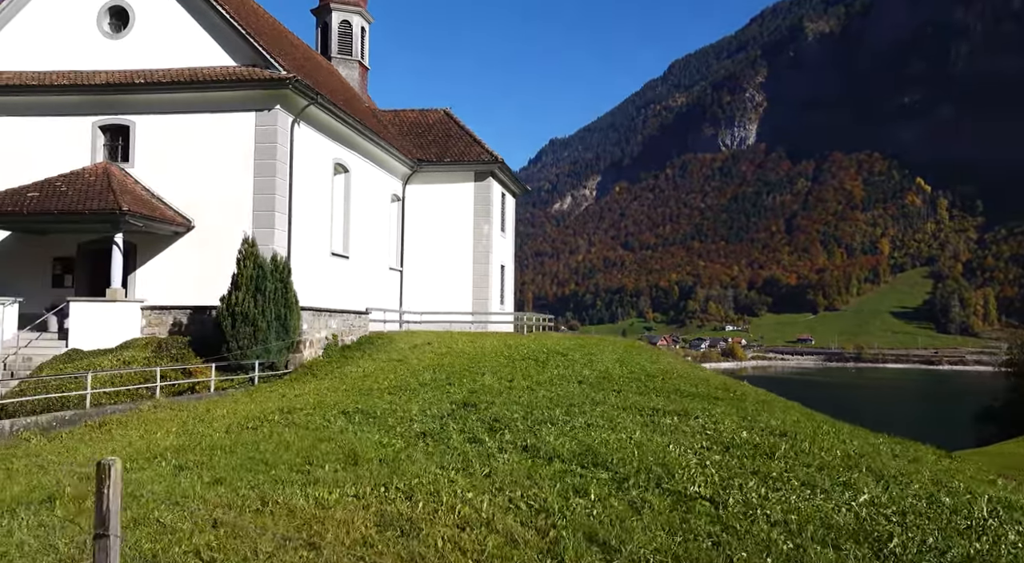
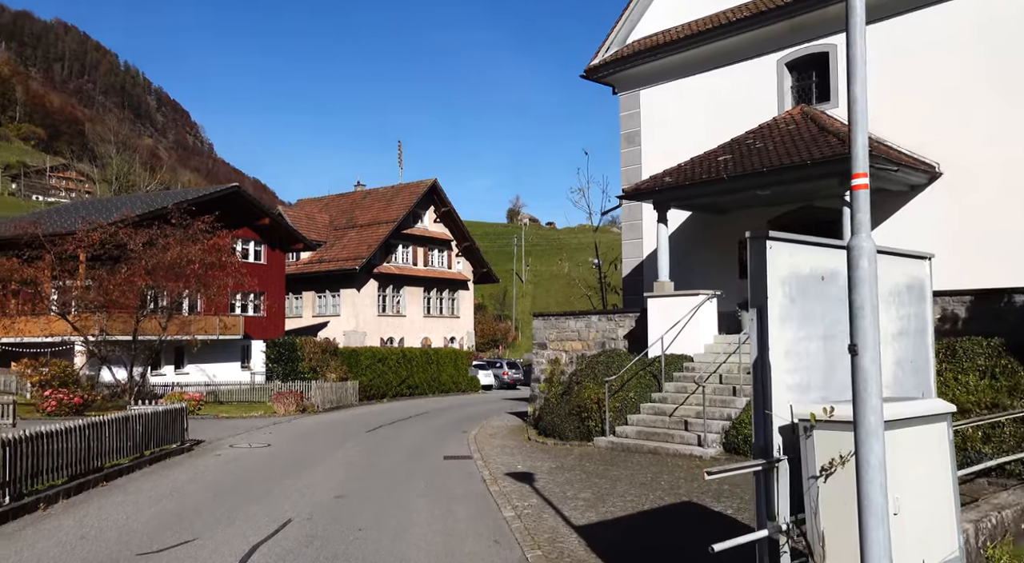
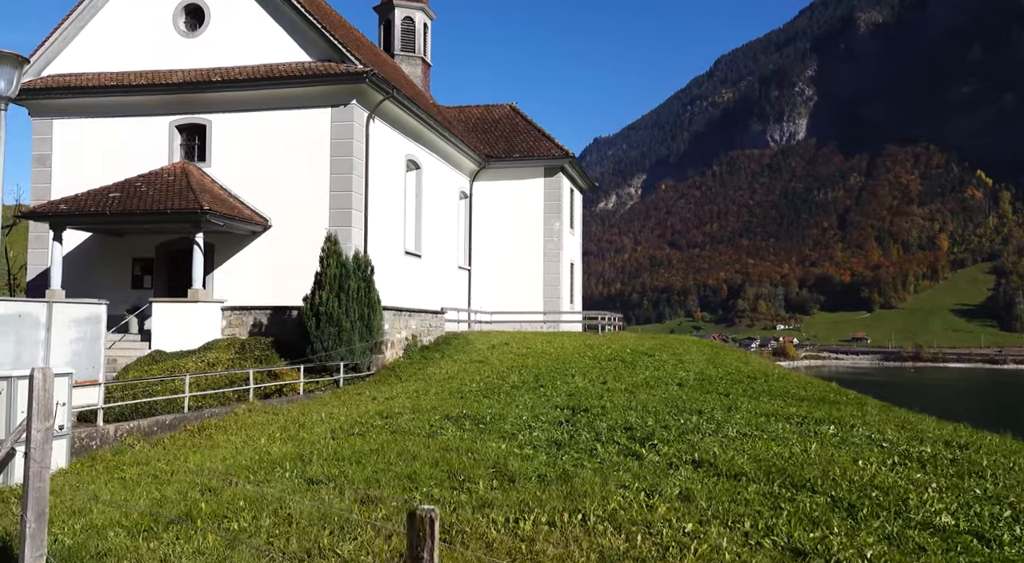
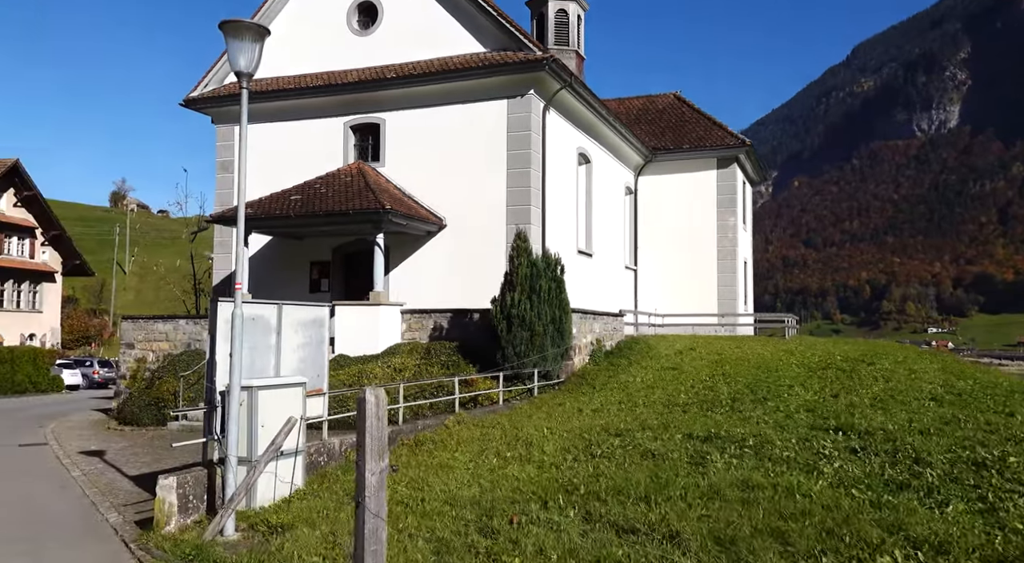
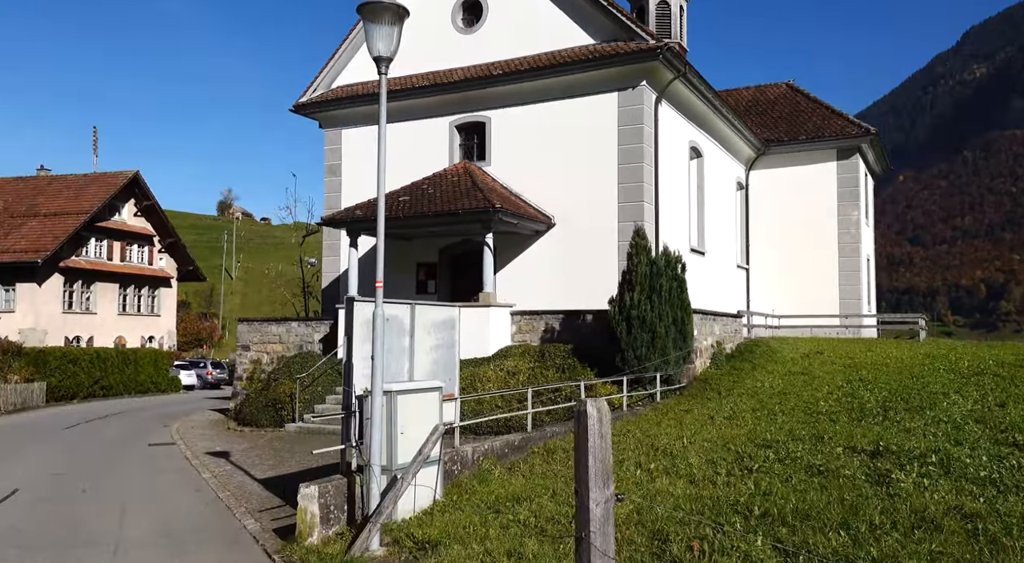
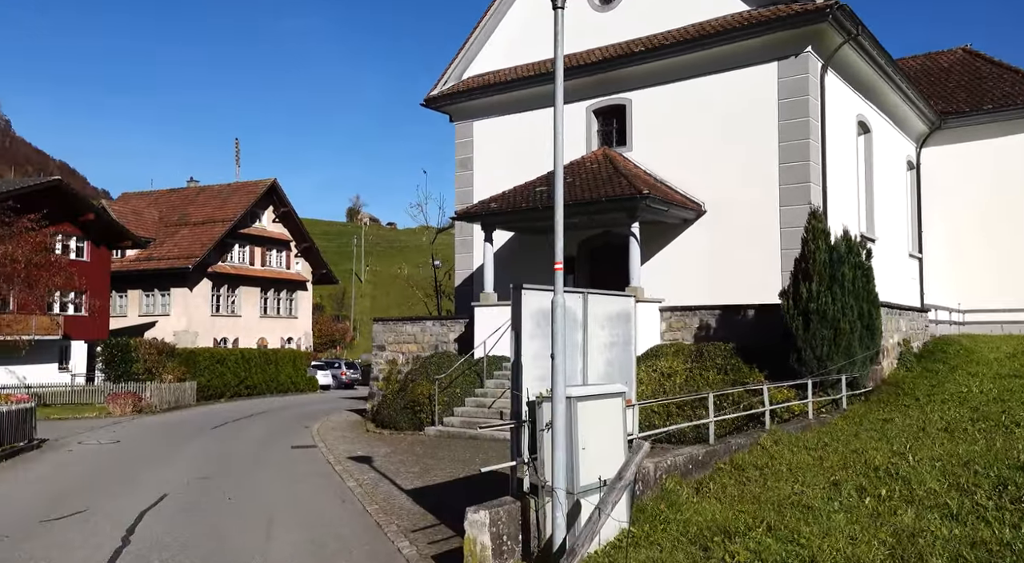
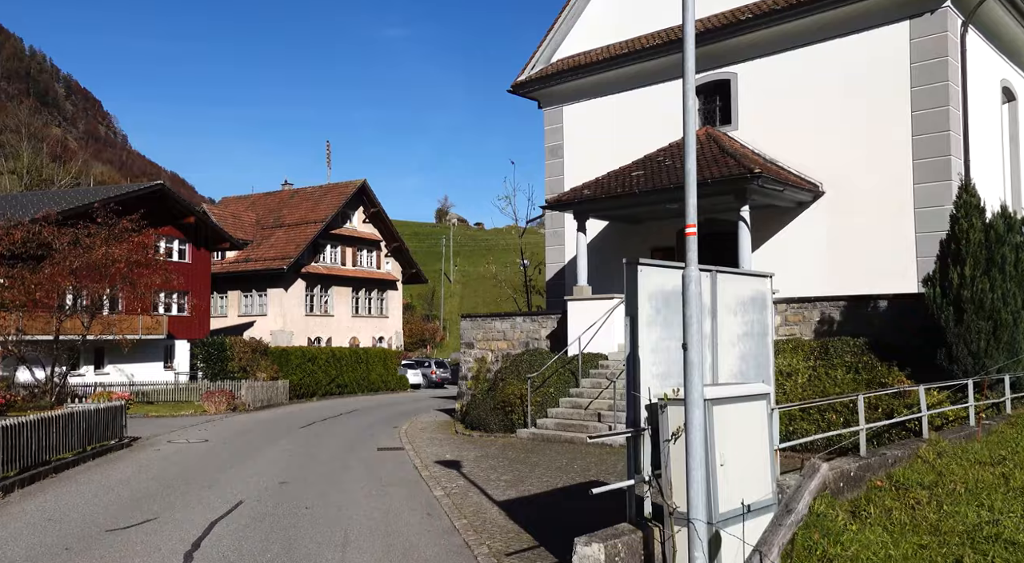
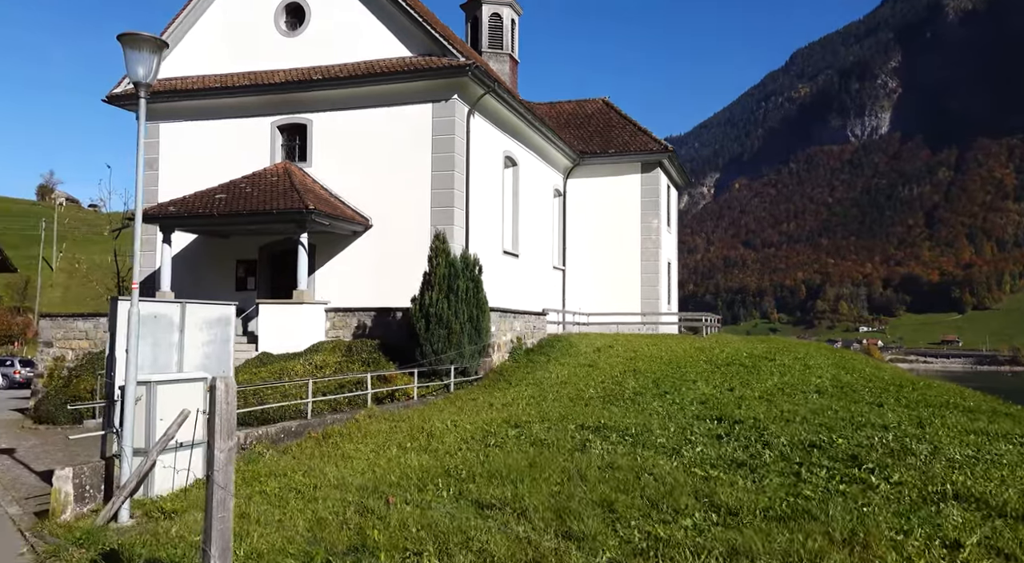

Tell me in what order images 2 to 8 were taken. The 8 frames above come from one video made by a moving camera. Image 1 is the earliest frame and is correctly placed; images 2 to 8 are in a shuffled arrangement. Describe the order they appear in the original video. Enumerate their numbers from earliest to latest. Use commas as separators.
3, 8, 4, 5, 6, 7, 2
